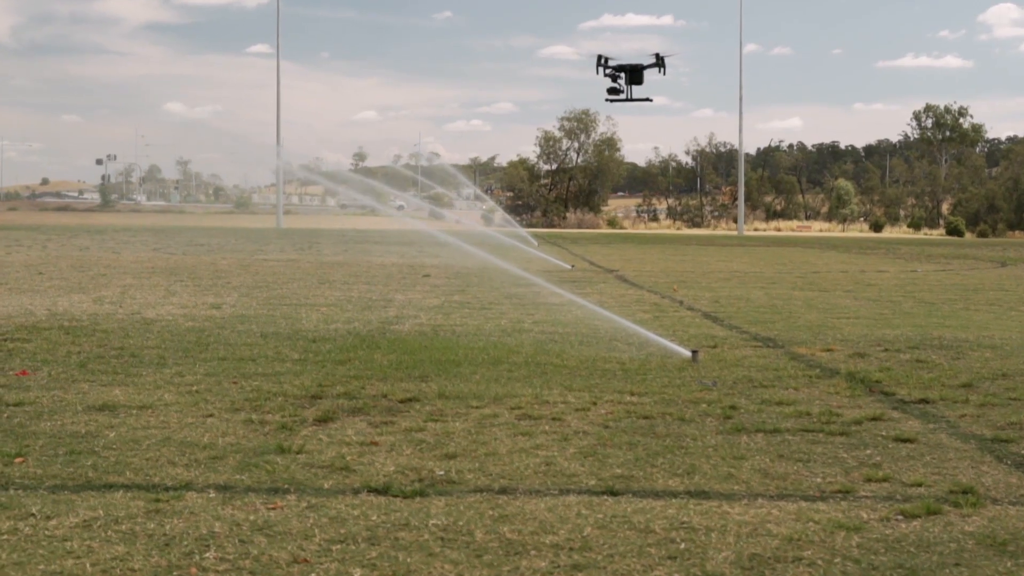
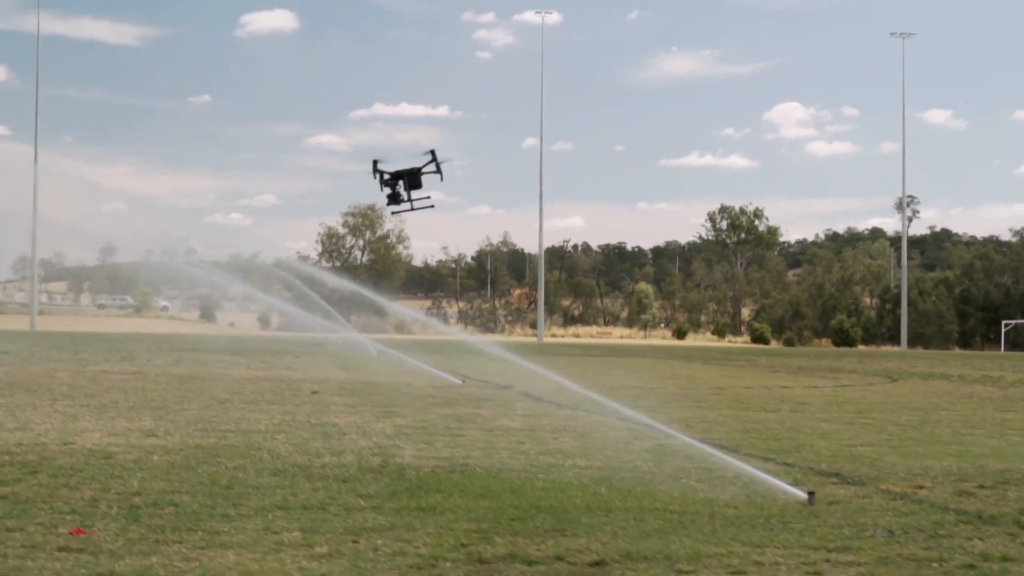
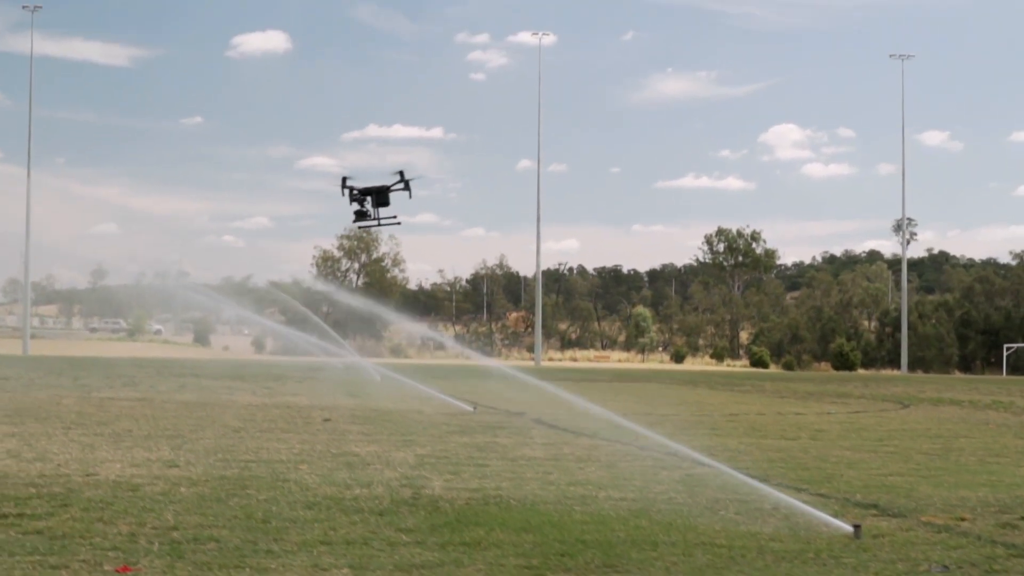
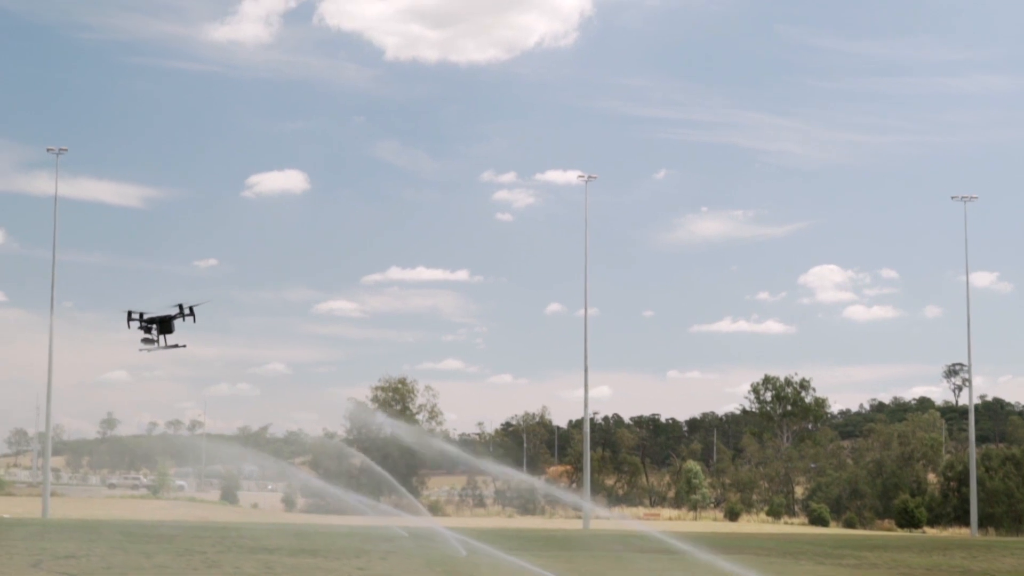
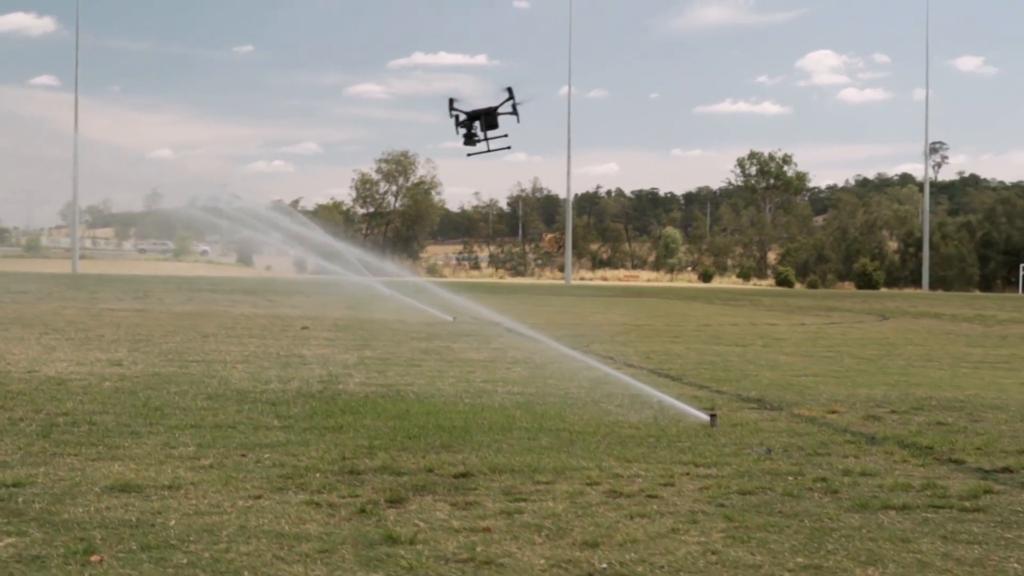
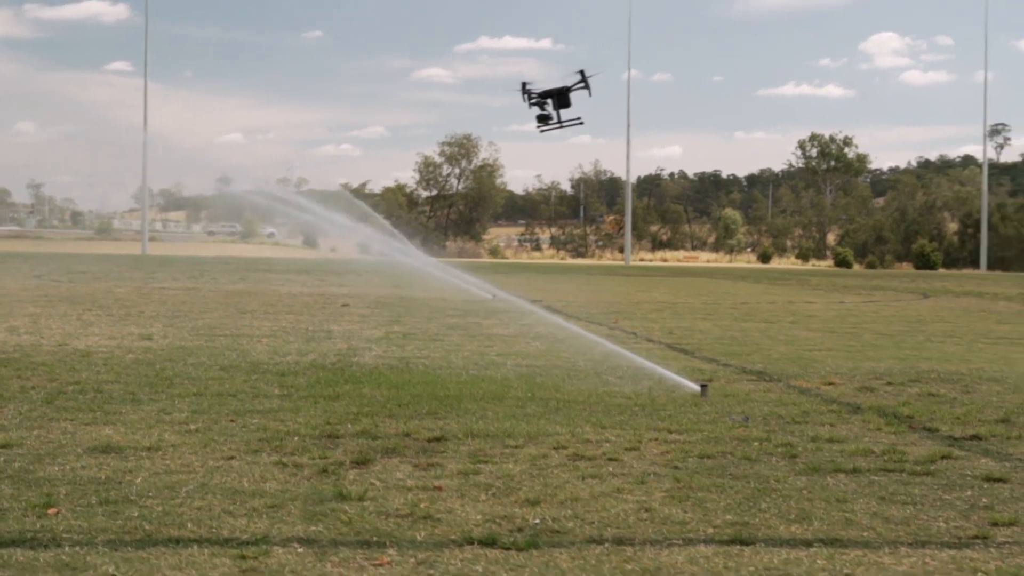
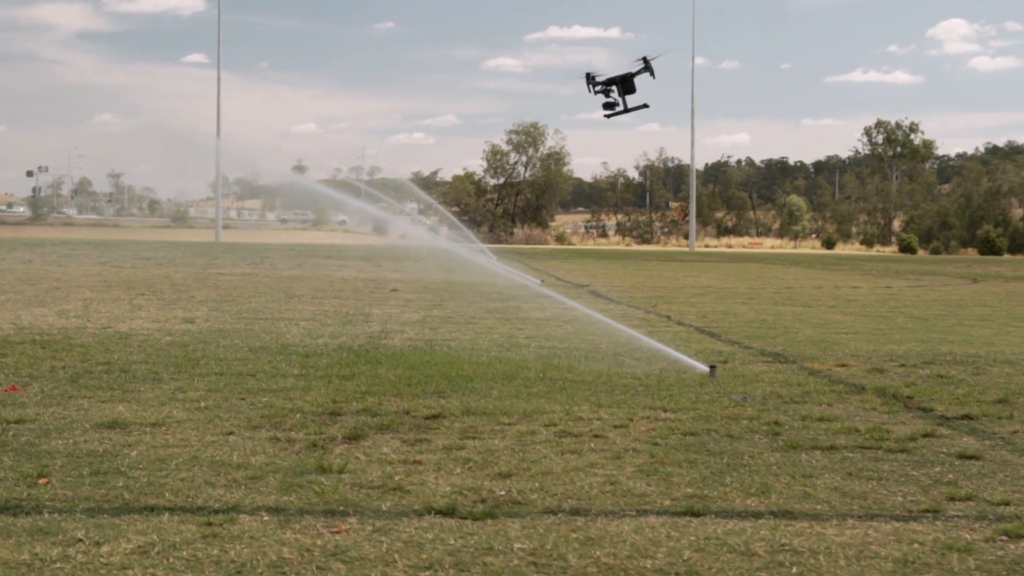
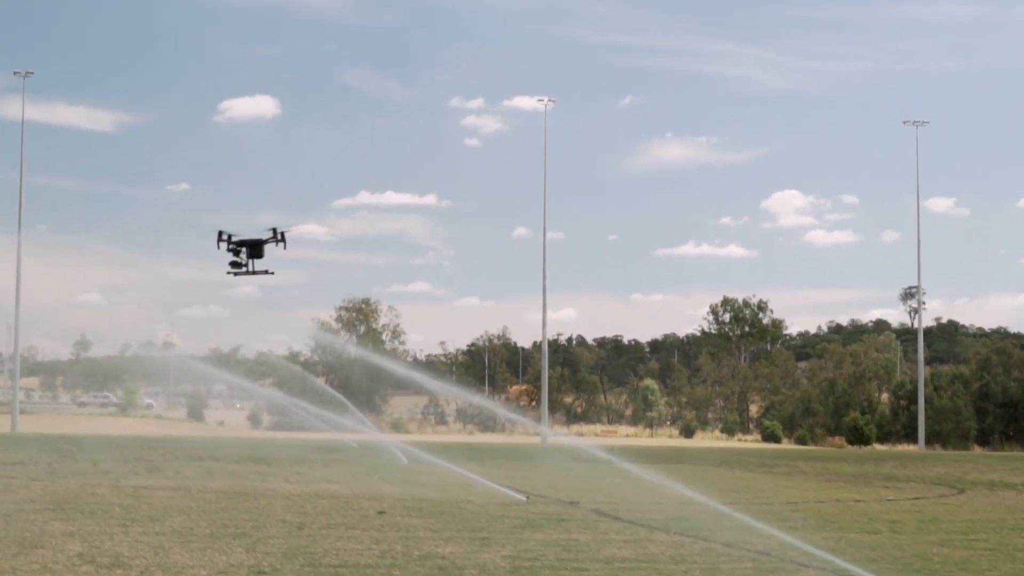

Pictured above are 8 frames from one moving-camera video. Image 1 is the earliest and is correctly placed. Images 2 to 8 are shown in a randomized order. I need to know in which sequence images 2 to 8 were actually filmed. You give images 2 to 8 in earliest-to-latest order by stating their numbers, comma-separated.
7, 6, 5, 2, 3, 8, 4
